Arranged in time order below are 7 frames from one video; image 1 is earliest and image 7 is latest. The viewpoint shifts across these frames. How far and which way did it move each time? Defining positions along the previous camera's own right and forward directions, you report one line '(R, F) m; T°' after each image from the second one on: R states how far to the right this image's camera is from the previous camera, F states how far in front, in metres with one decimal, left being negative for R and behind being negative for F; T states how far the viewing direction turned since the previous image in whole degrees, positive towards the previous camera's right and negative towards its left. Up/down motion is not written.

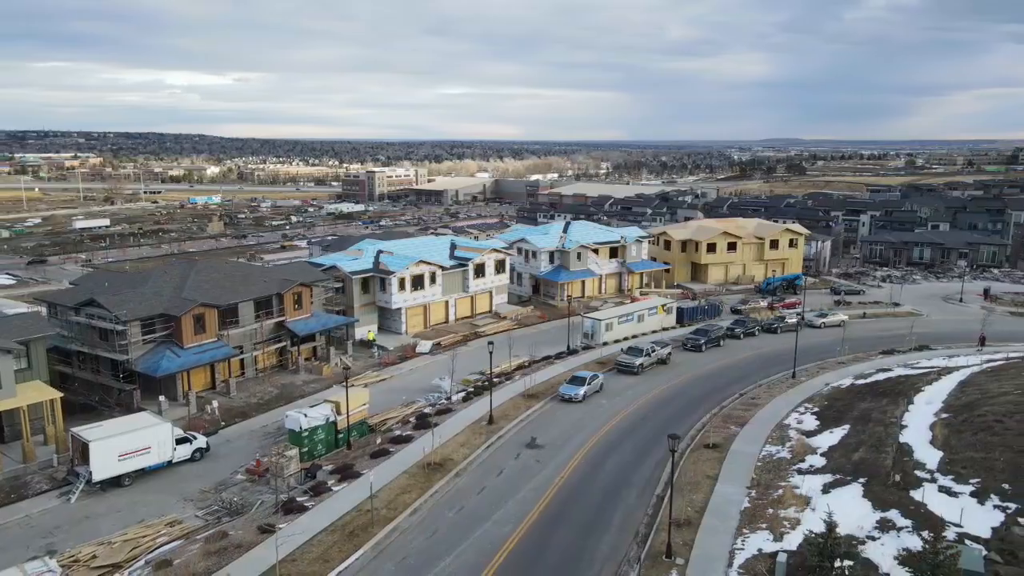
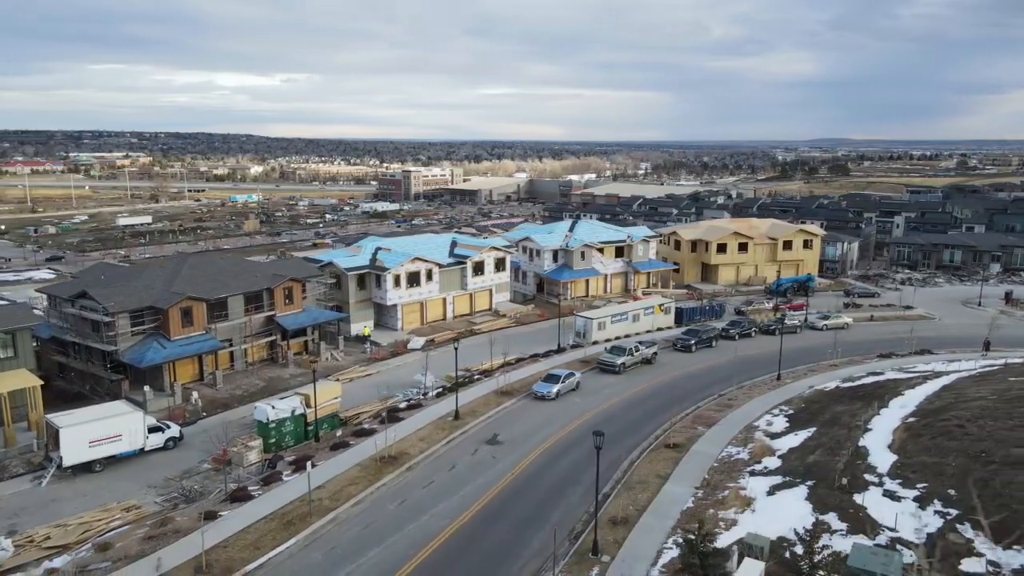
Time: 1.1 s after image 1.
(+2.9, 0.0) m; -3°
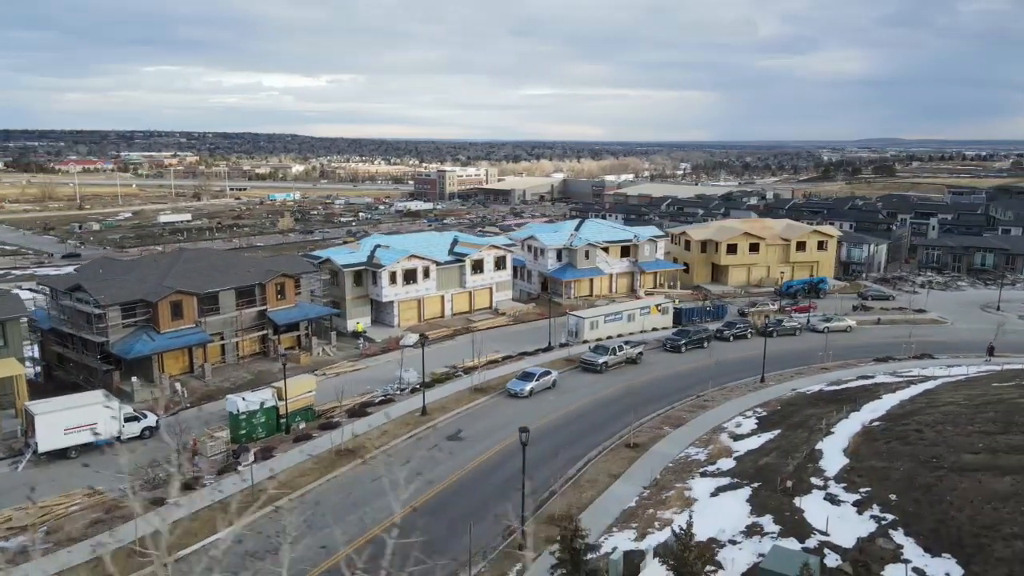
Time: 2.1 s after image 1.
(+2.8, 0.0) m; -3°
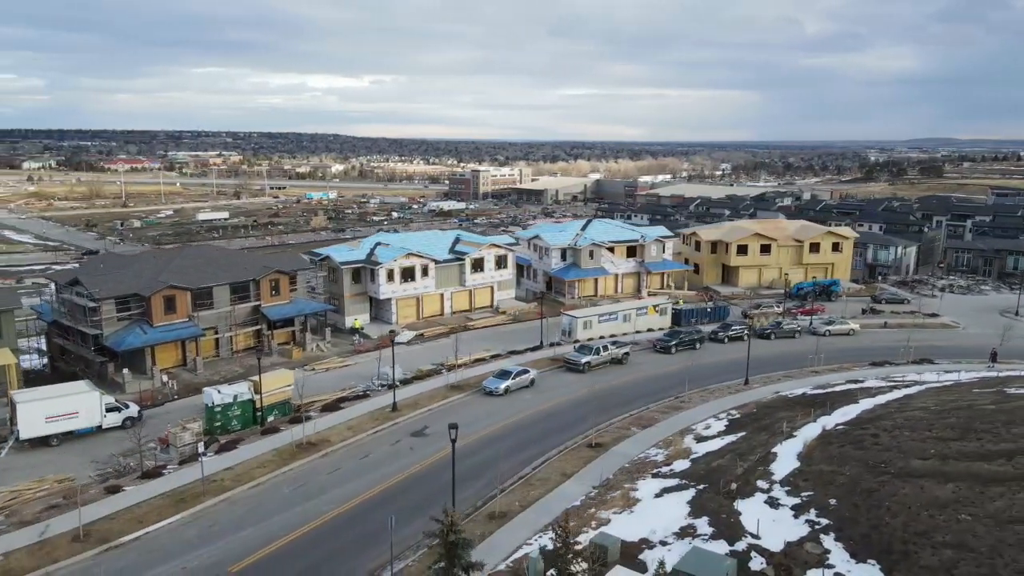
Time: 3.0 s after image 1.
(+2.7, 0.0) m; -3°
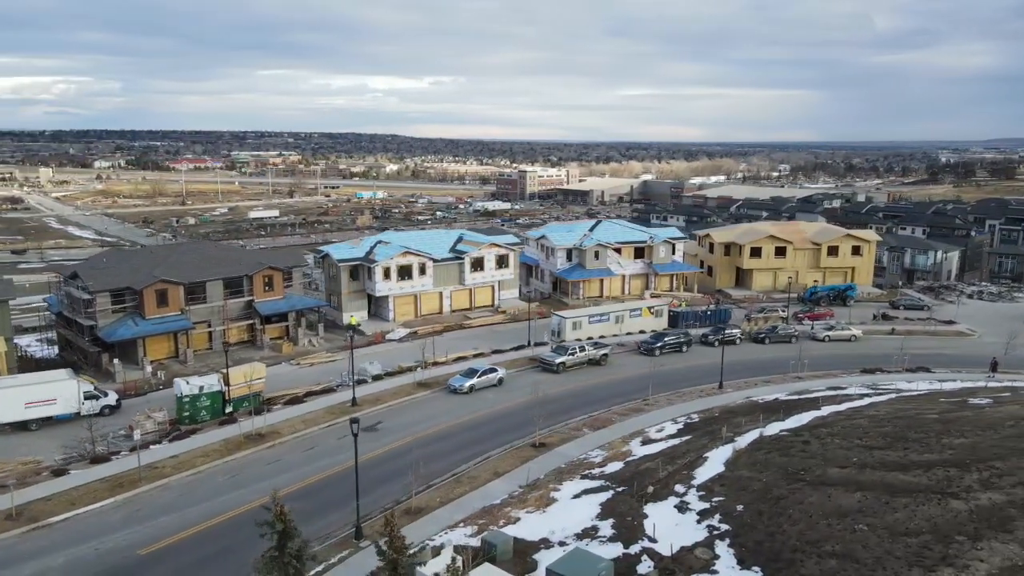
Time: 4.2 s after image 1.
(+3.9, 0.0) m; -4°
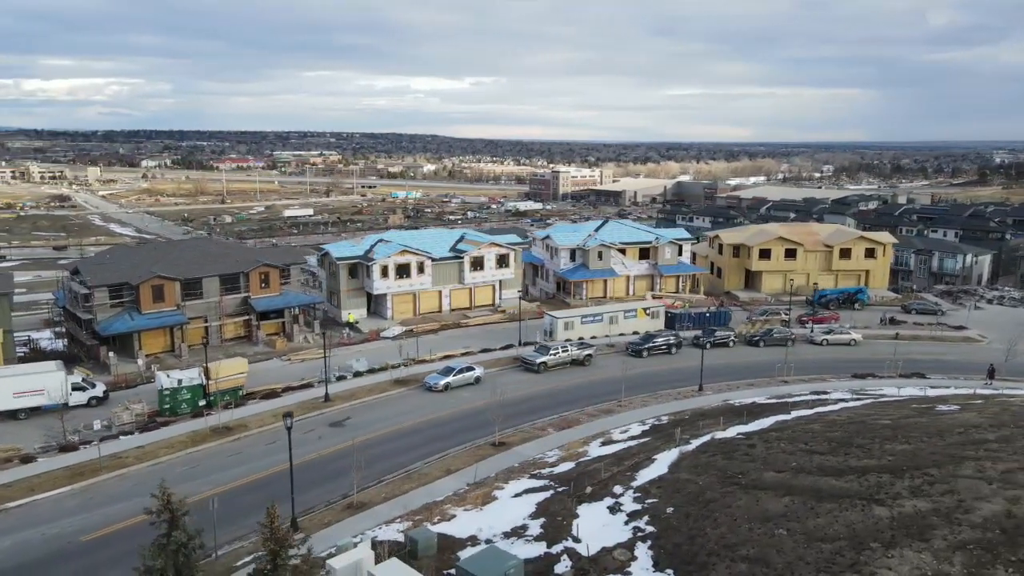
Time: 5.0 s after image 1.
(+2.8, -0.1) m; -3°
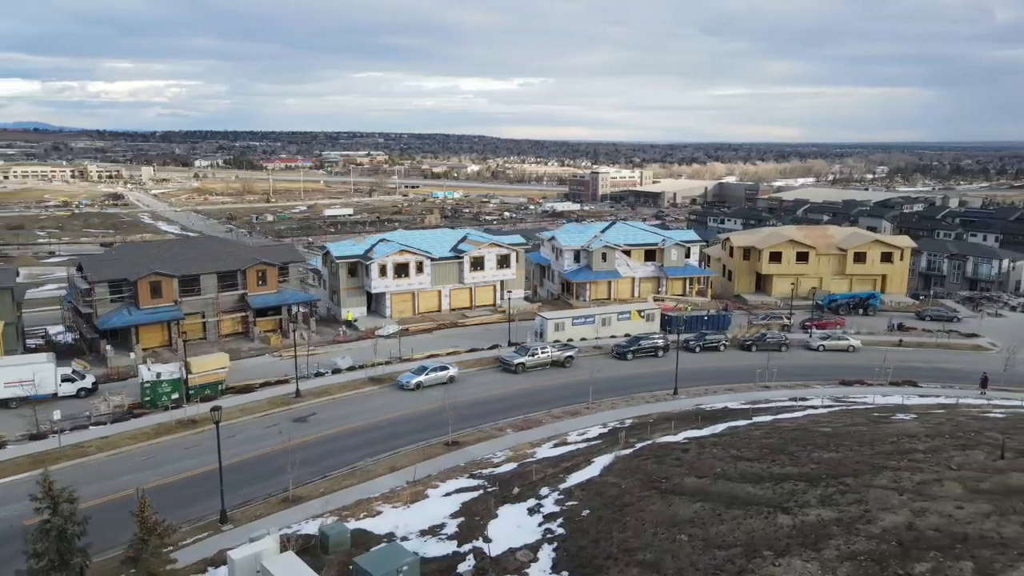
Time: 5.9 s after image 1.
(+3.3, 0.0) m; -3°
